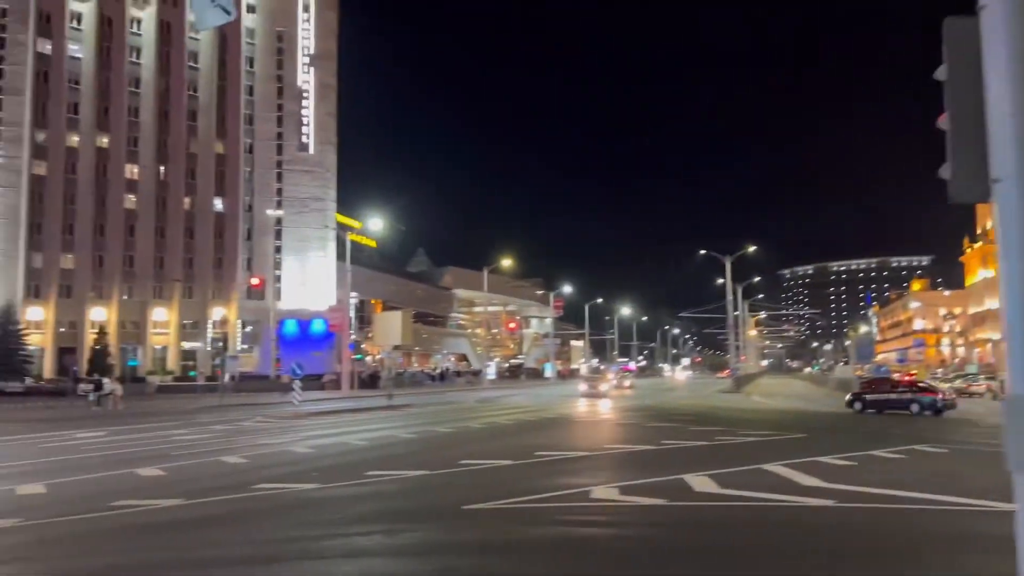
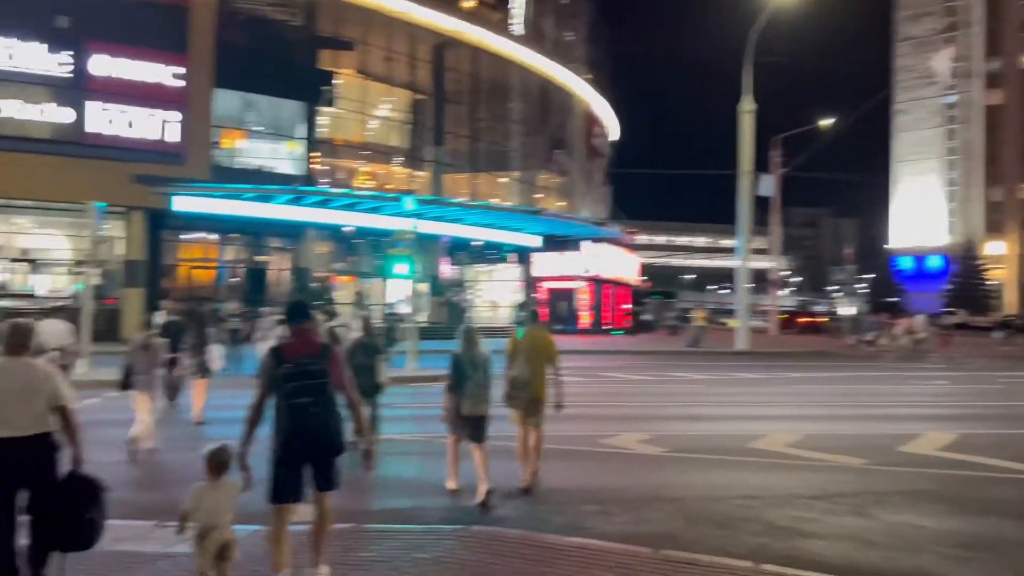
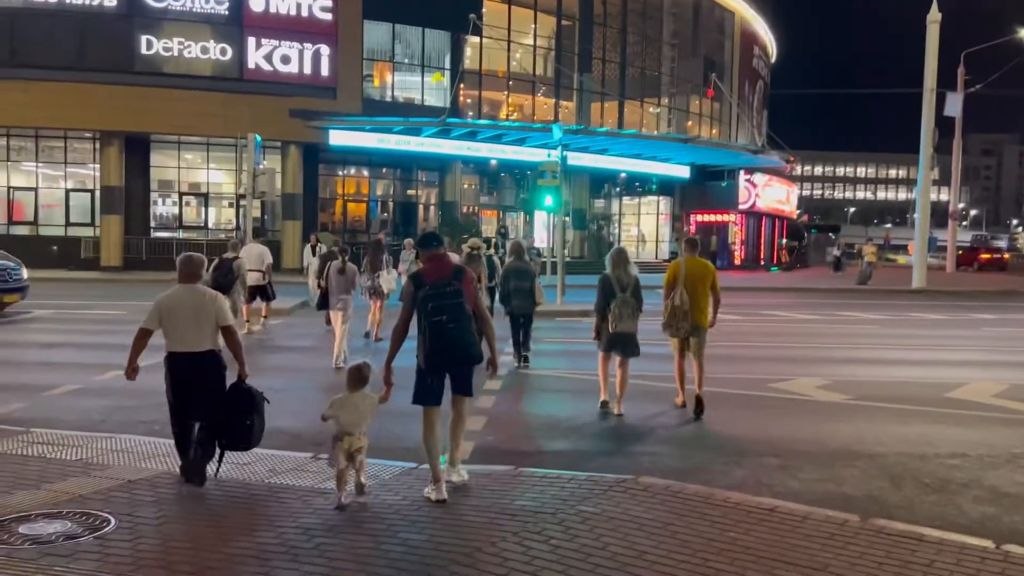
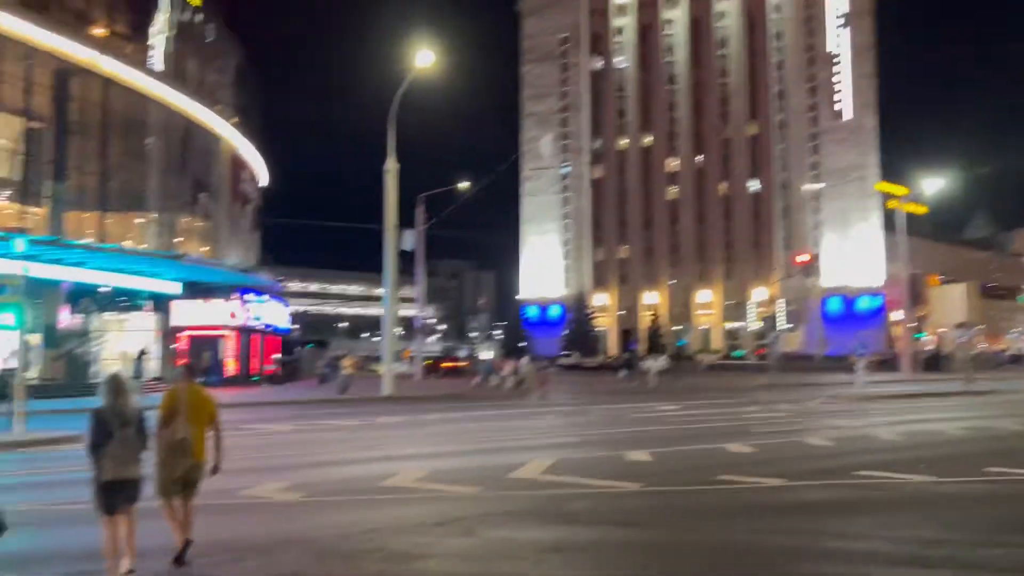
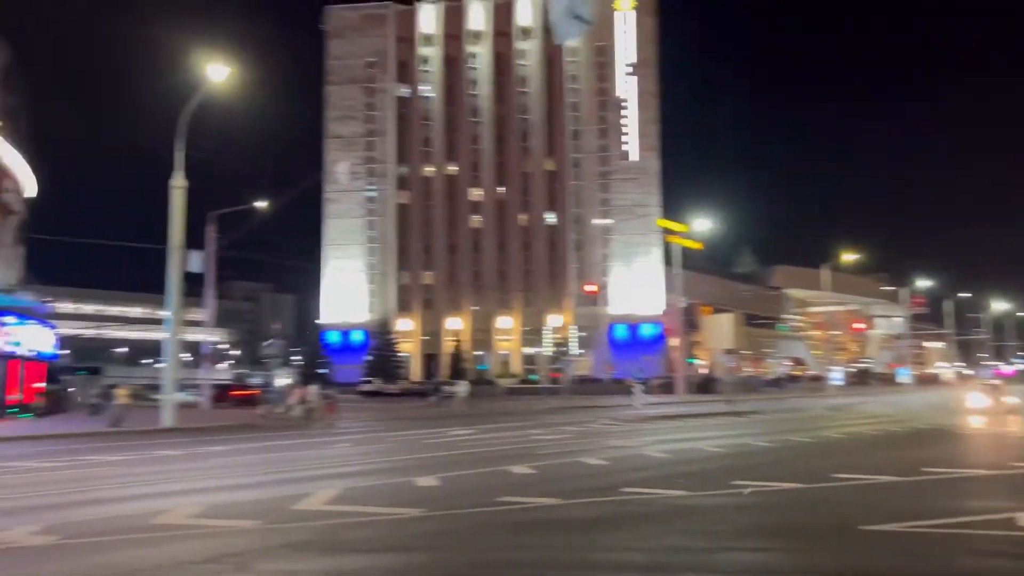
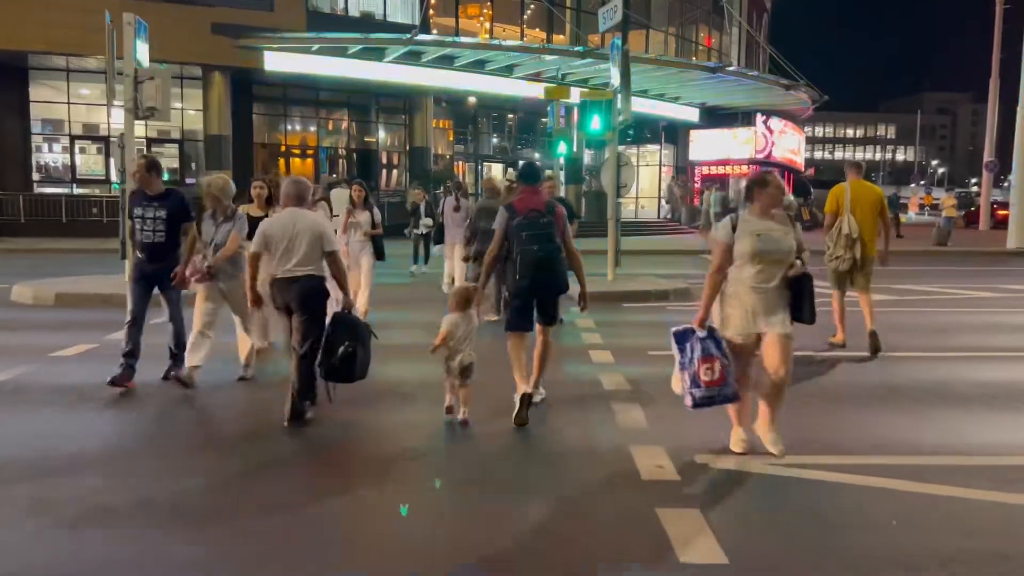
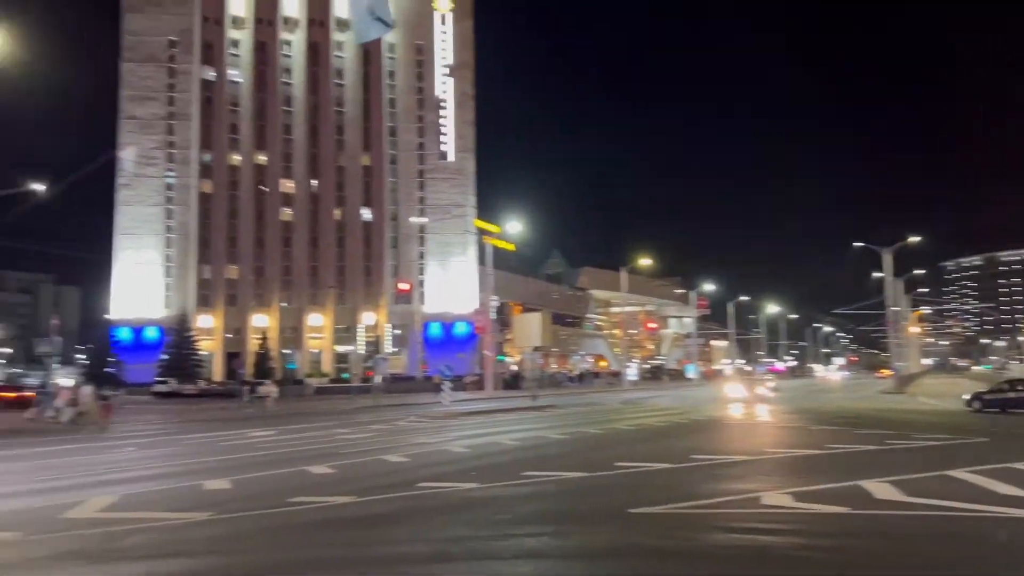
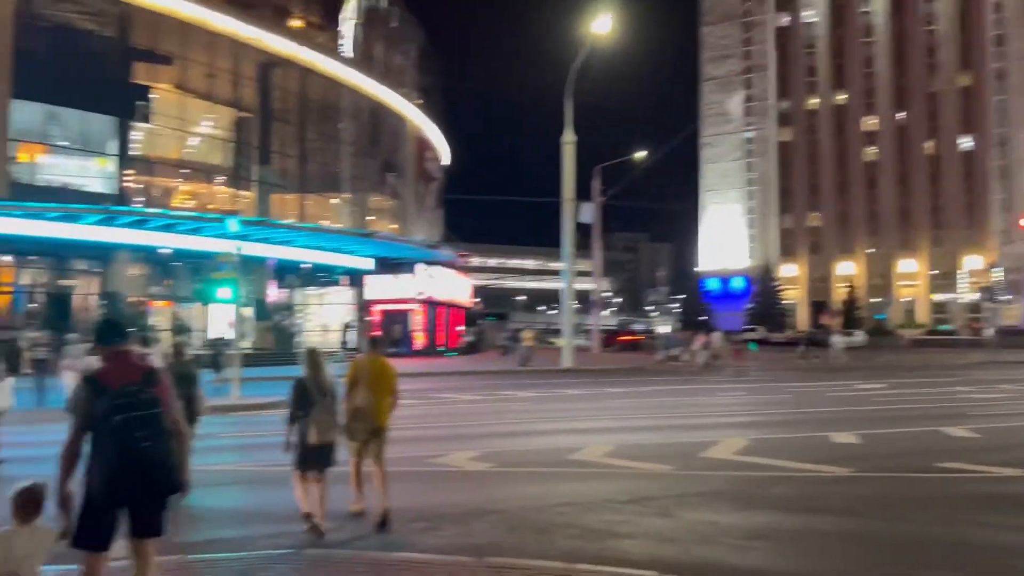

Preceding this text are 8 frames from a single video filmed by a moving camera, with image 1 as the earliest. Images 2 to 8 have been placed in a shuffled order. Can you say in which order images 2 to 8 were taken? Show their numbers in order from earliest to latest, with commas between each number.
7, 5, 4, 8, 2, 3, 6
